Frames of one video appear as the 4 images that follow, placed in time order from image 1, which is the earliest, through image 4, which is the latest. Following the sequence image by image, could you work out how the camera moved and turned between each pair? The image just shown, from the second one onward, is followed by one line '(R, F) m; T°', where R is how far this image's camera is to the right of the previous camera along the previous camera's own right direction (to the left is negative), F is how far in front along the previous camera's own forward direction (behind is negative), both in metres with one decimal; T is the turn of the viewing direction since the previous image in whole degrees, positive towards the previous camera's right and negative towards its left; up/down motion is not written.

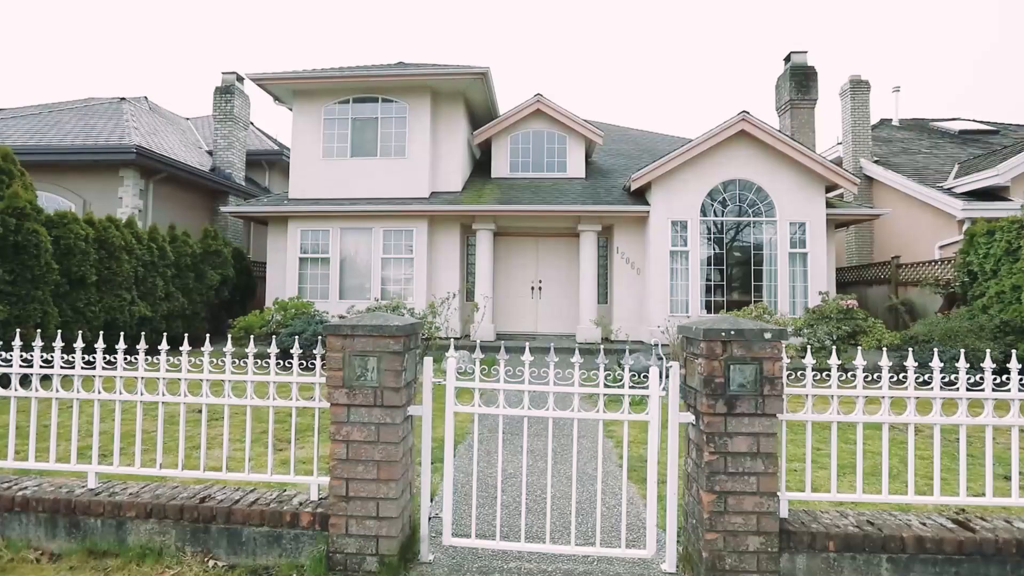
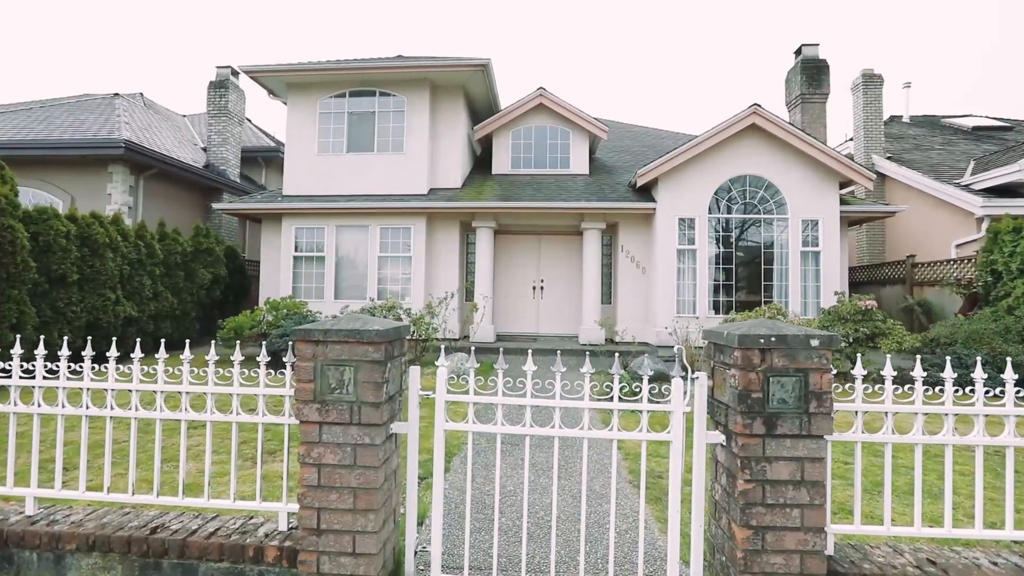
(0.0, +0.4) m; 0°
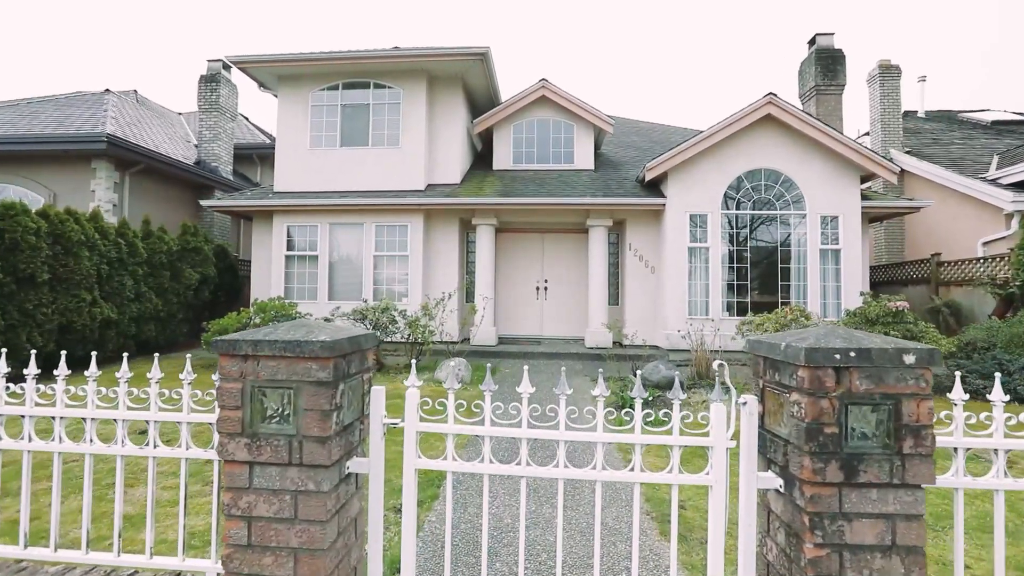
(+0.1, +0.6) m; 0°
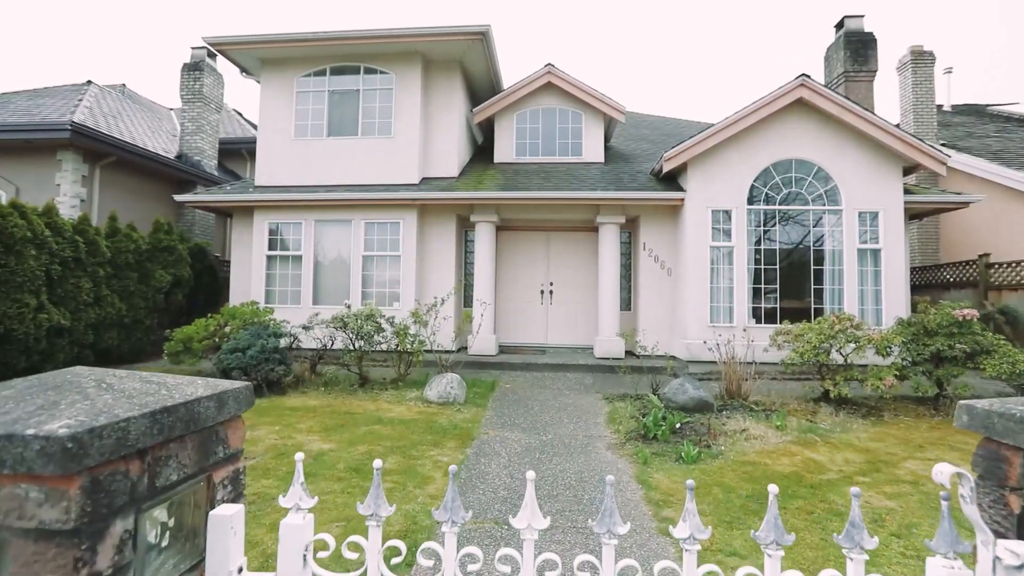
(0.0, +1.1) m; 0°
